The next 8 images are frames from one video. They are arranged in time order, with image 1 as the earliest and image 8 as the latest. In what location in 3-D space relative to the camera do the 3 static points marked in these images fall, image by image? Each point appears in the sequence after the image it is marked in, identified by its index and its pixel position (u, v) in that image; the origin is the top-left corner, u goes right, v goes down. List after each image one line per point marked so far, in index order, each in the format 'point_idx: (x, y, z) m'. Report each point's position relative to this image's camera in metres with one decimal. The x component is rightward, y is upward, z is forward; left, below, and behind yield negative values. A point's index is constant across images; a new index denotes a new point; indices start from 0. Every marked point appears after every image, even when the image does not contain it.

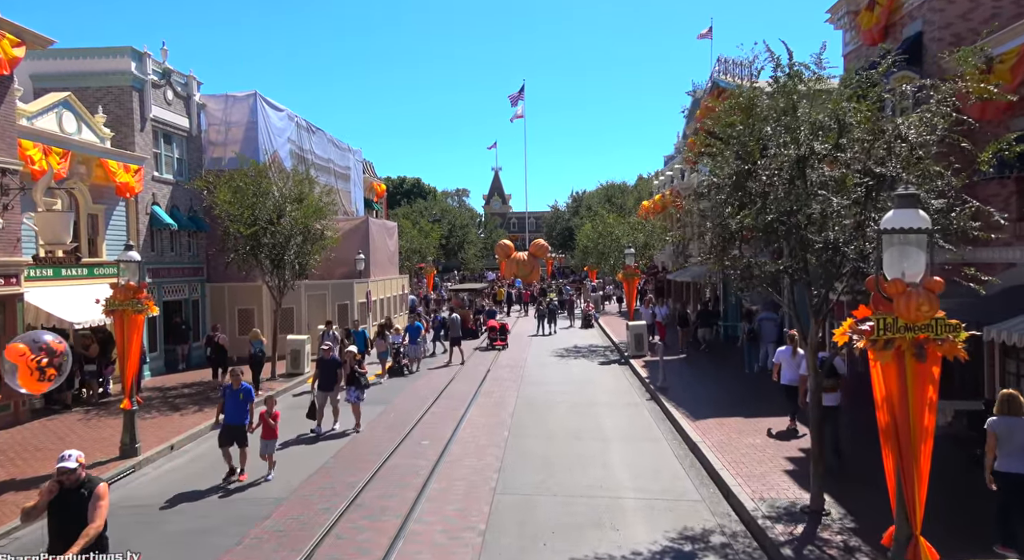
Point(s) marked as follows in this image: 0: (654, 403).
0: (+2.9, -2.5, +14.1) m
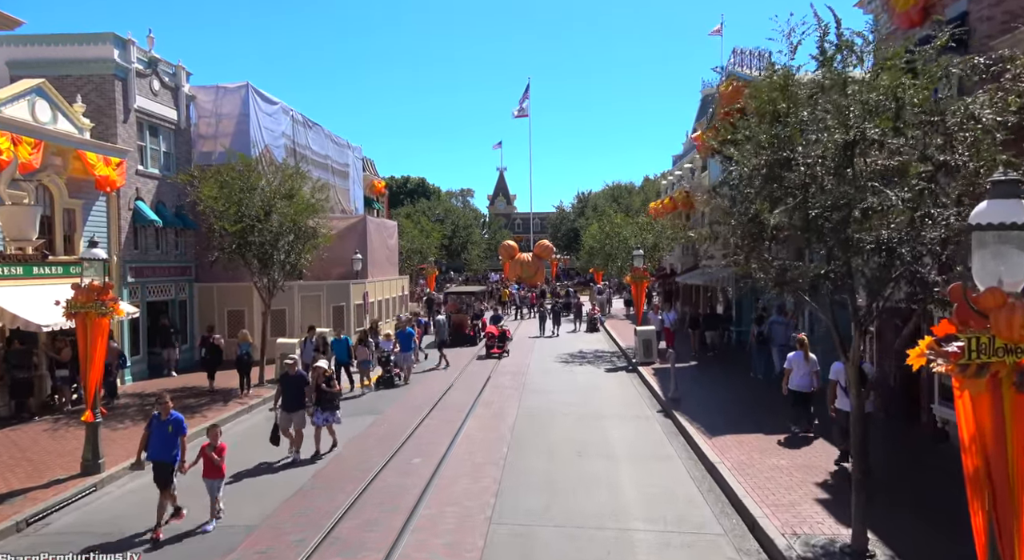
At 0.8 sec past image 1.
0: (+2.9, -2.6, +13.1) m
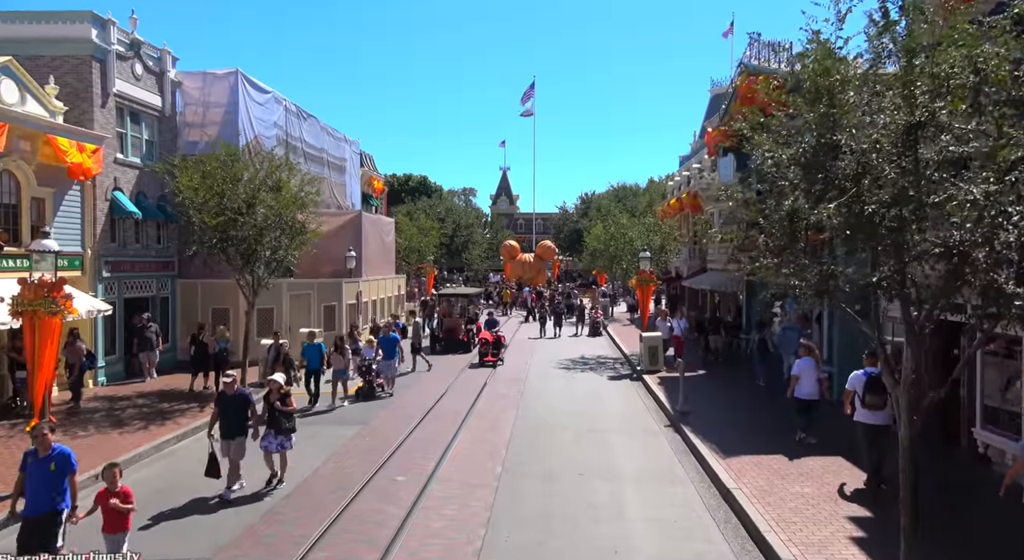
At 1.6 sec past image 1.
0: (+2.9, -2.7, +12.1) m
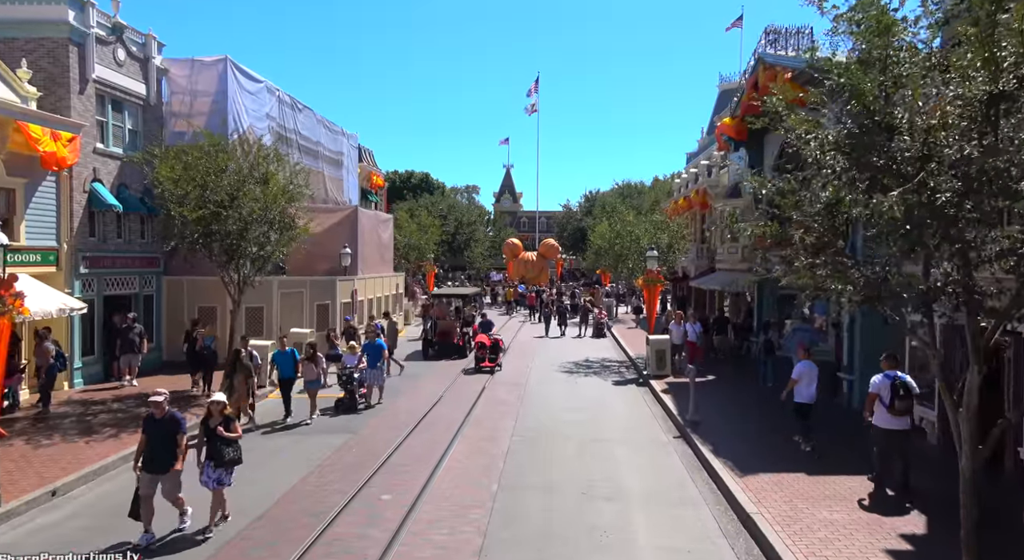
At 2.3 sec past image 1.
0: (+2.8, -2.7, +11.3) m
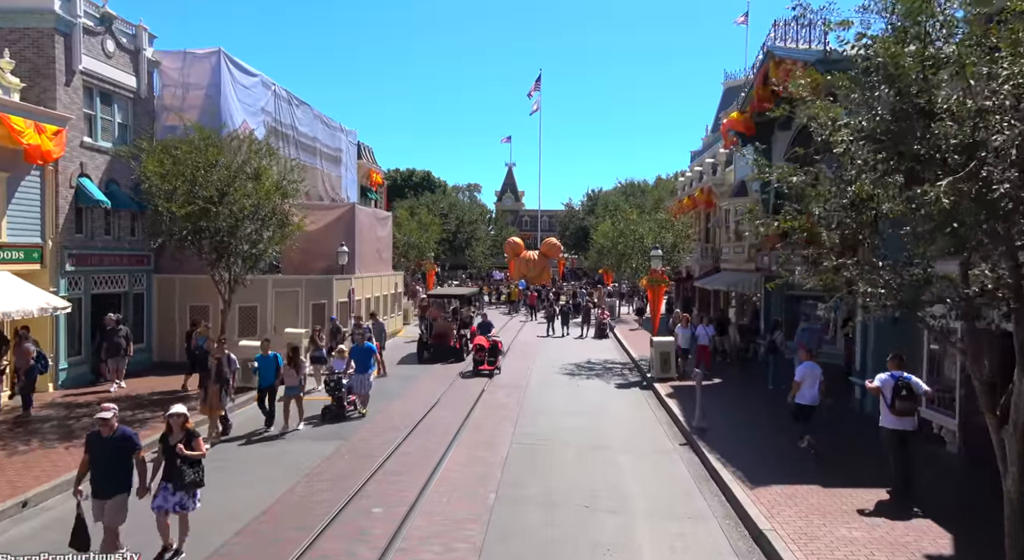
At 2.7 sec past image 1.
0: (+2.8, -2.7, +10.8) m
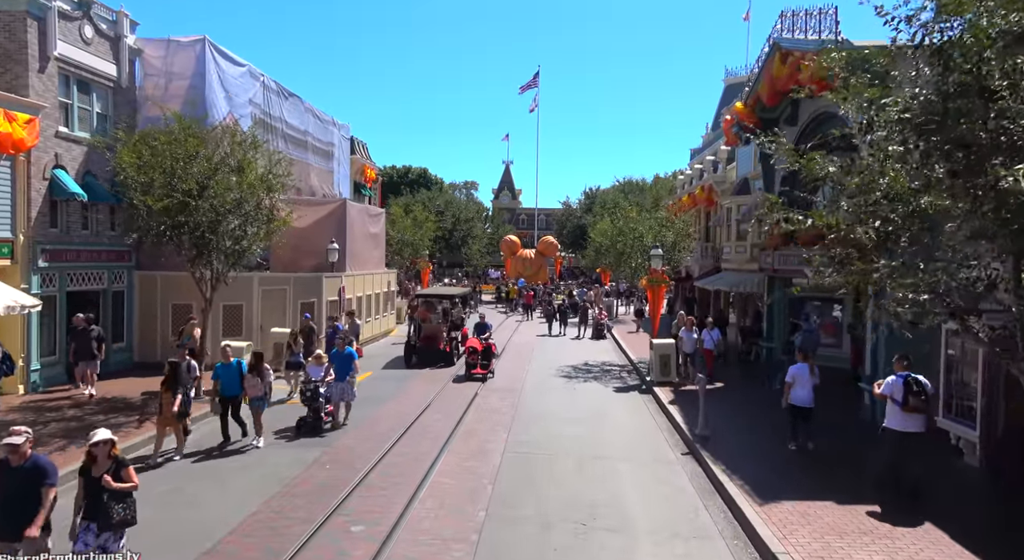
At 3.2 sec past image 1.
0: (+2.7, -2.7, +10.2) m
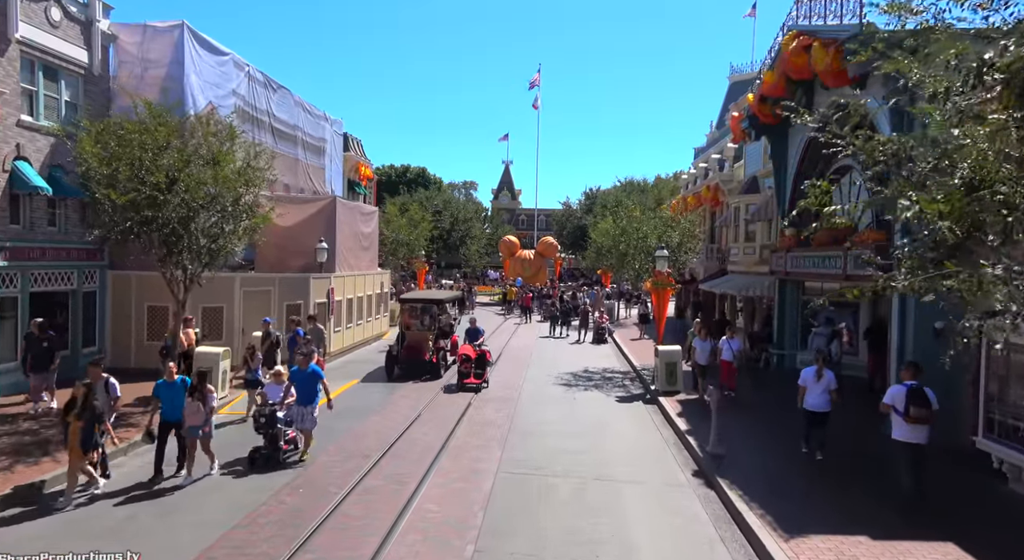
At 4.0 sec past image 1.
0: (+2.6, -2.7, +9.3) m
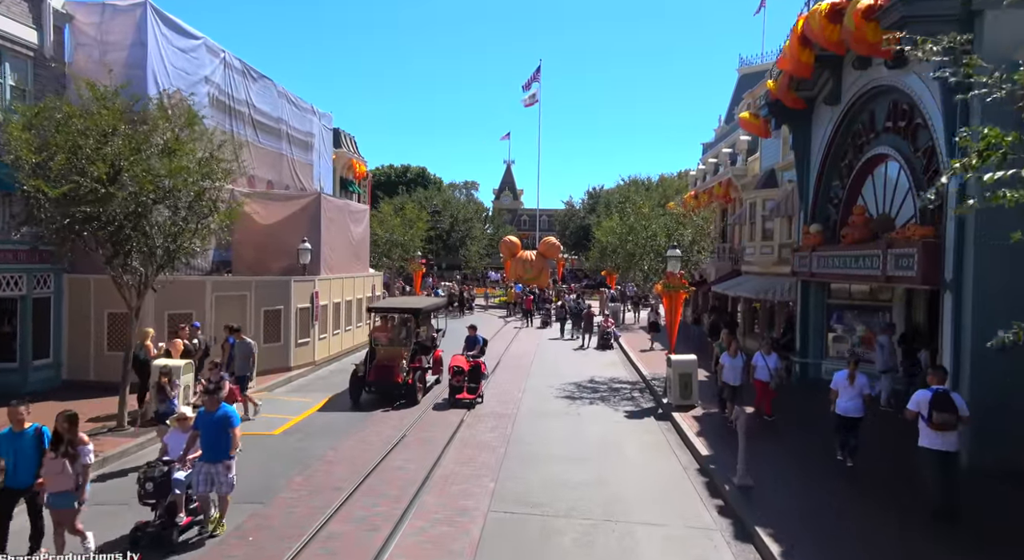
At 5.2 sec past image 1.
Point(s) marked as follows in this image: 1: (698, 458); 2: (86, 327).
0: (+2.6, -2.8, +7.8) m
1: (+2.7, -2.6, +10.1) m
2: (-8.6, -0.9, +13.8) m
